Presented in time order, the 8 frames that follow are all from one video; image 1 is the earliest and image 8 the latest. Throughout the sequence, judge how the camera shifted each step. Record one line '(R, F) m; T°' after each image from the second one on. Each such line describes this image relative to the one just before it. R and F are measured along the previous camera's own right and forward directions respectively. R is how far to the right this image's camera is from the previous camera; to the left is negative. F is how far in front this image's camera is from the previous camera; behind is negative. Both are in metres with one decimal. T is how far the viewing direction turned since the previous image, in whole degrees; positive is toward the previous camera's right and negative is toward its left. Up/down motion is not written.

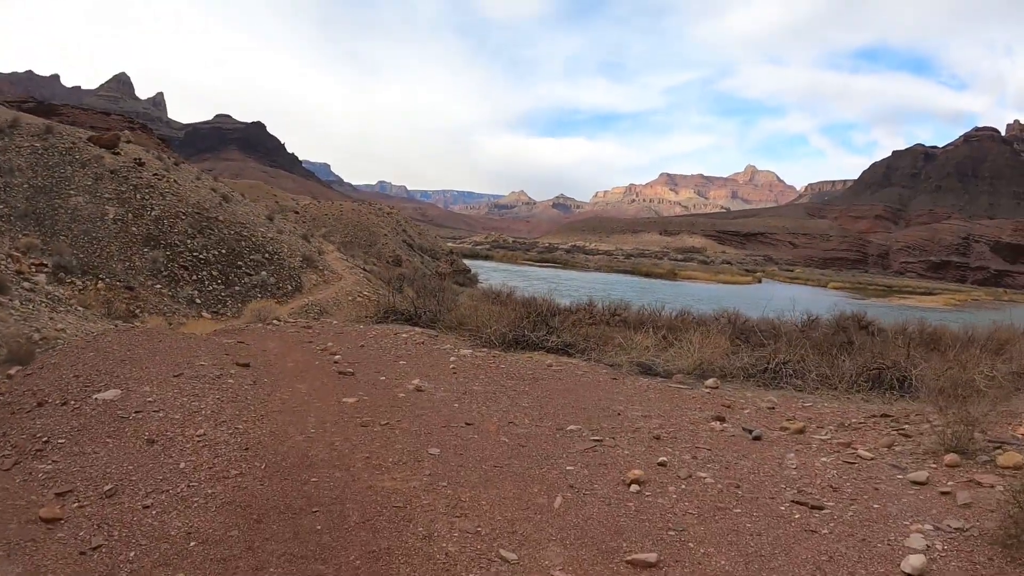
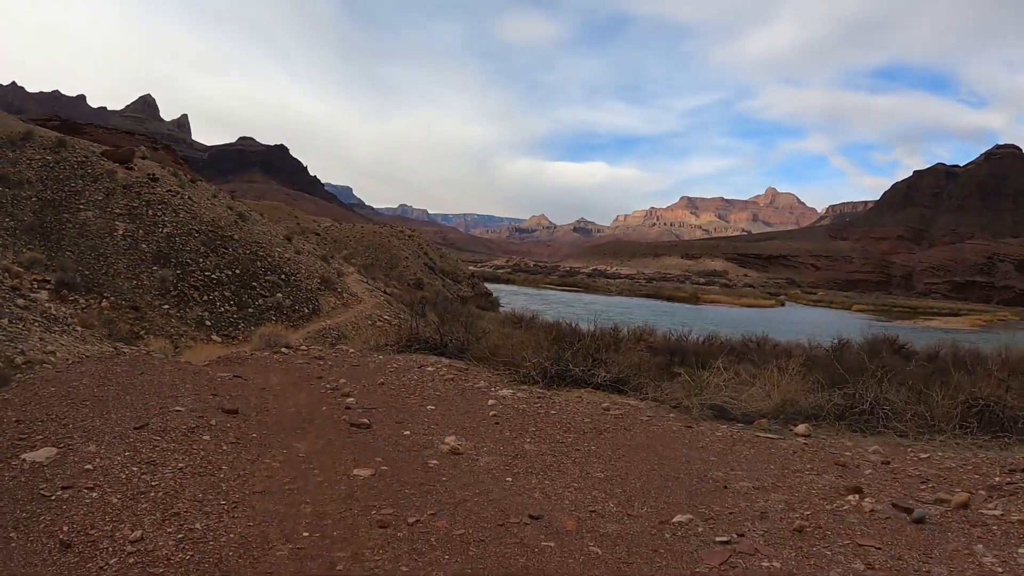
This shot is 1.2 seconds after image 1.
(-0.3, +1.1) m; -2°
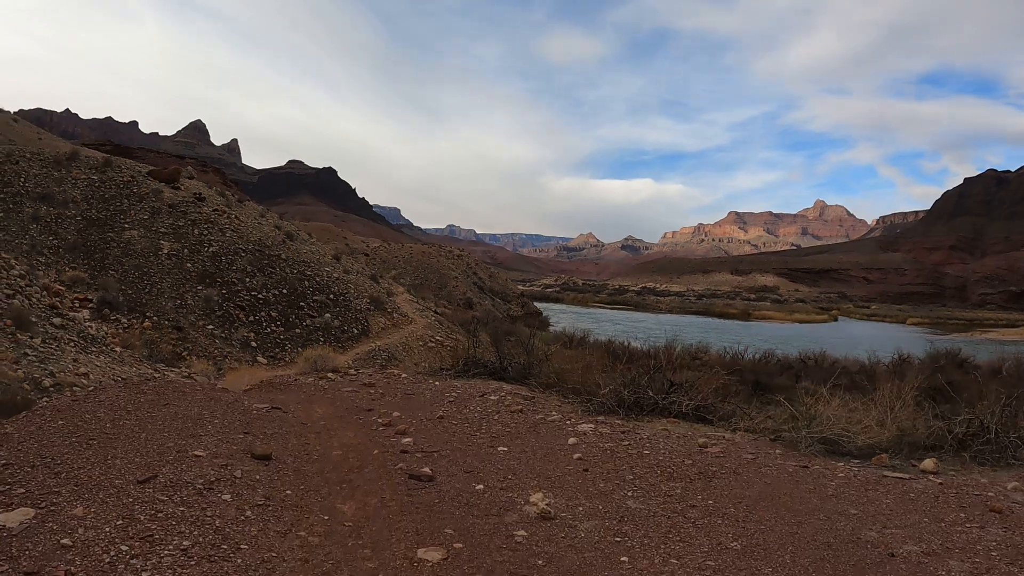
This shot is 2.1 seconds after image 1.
(-0.3, +0.8) m; -5°
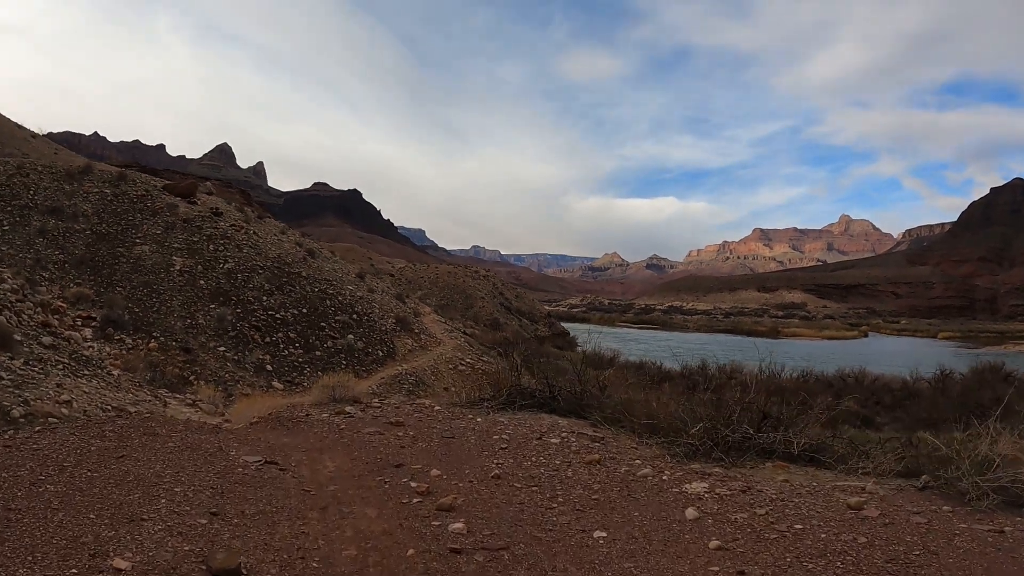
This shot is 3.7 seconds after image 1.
(-0.3, +1.2) m; -2°
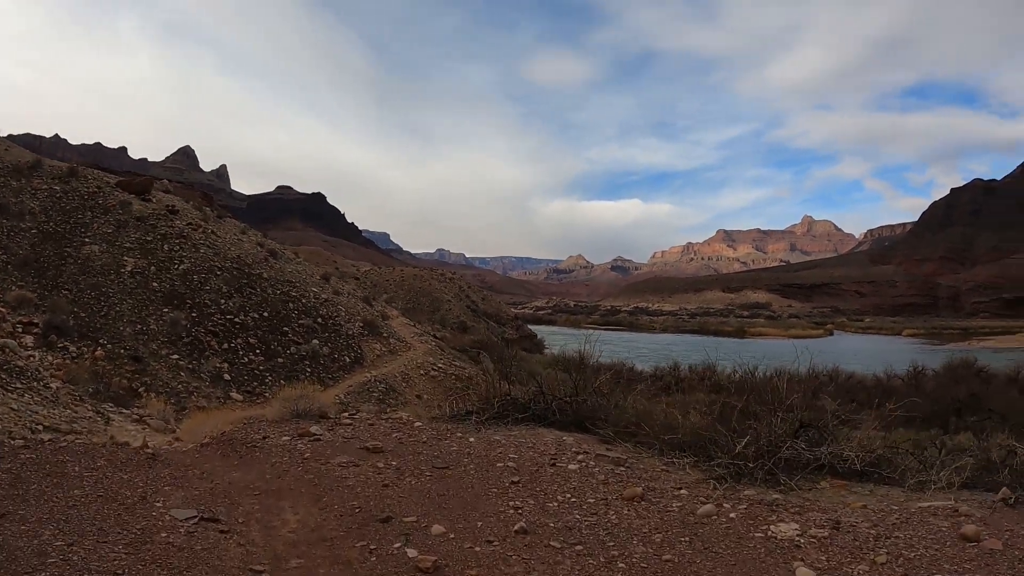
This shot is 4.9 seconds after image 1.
(-0.2, +0.8) m; +3°
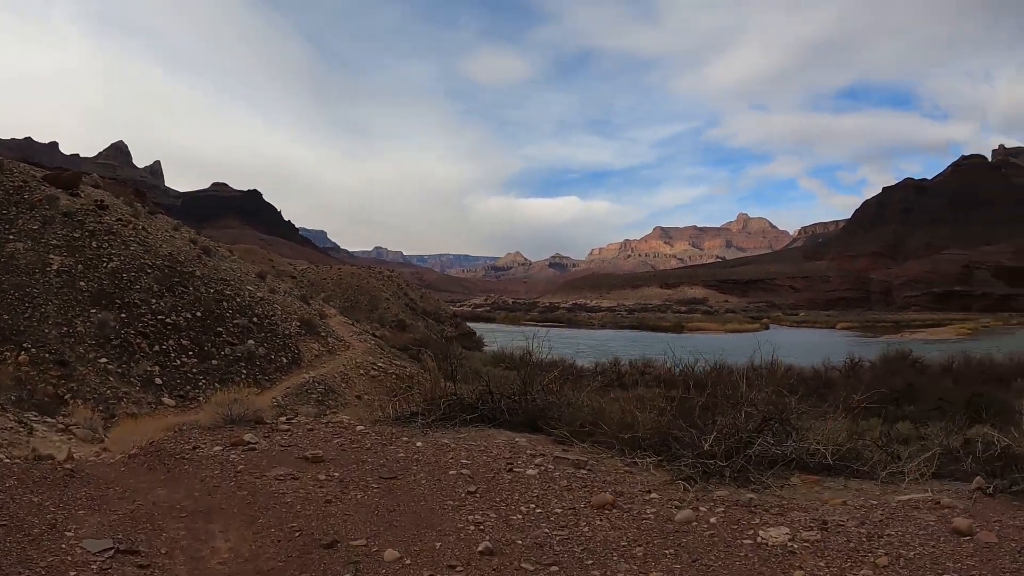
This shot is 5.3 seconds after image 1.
(0.0, +0.3) m; +4°
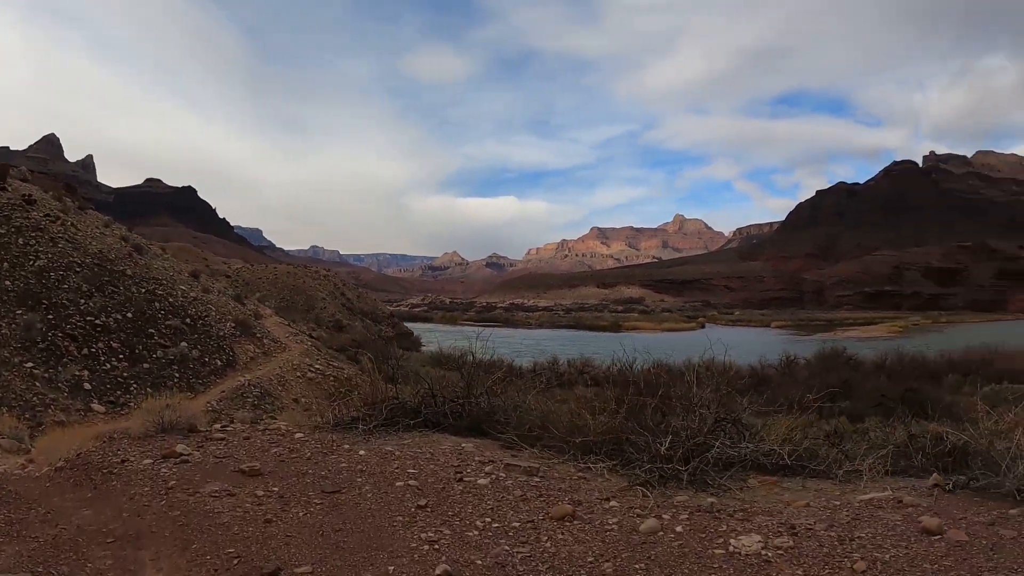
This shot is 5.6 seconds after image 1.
(0.0, +0.2) m; +4°
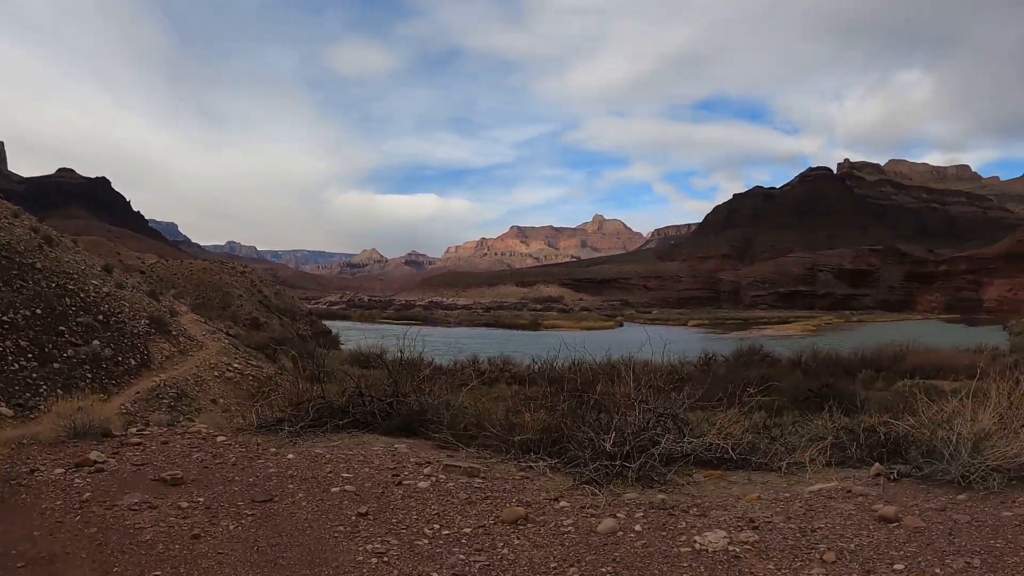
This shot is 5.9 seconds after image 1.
(-0.1, +0.2) m; +6°
